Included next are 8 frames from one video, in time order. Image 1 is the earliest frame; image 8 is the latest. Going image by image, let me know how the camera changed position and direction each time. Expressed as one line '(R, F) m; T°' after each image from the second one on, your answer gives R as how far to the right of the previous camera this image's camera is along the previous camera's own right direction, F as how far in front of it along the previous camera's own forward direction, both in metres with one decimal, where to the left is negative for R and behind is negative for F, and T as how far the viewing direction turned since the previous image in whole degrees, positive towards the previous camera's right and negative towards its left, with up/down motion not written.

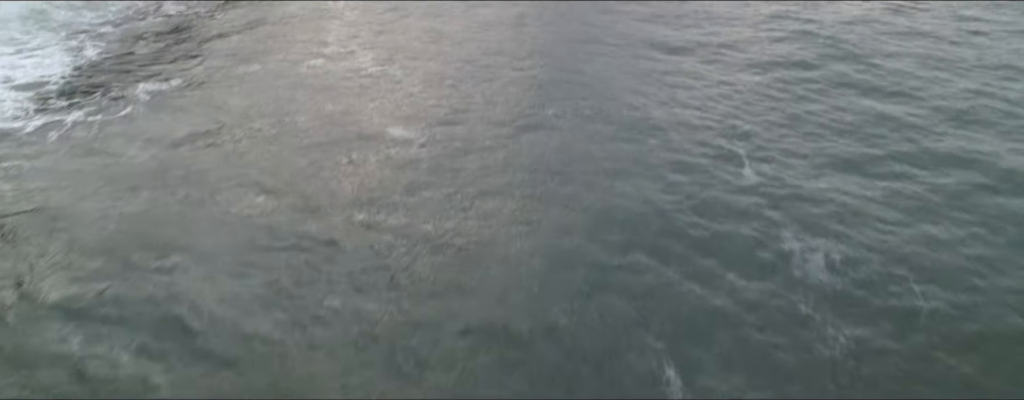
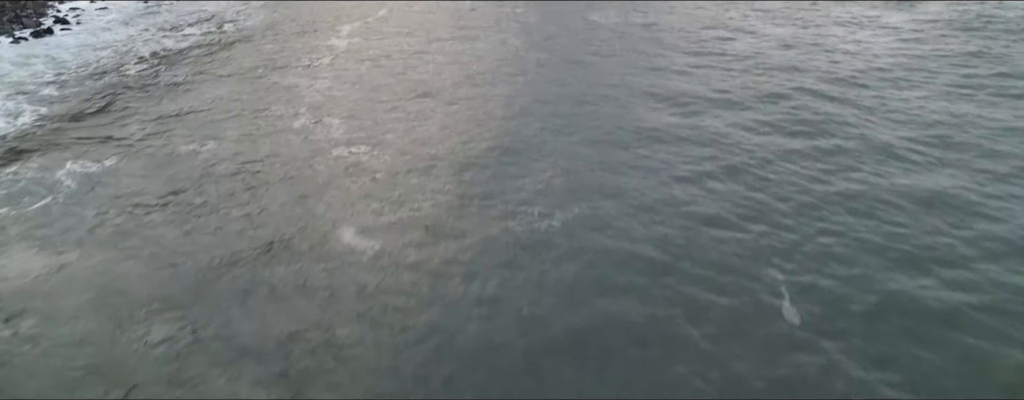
(+0.5, +3.2) m; -1°
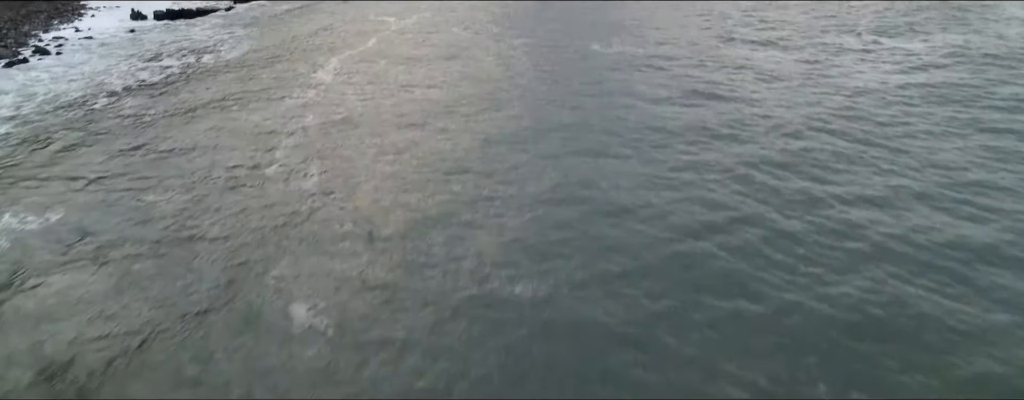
(+0.3, +2.0) m; 0°
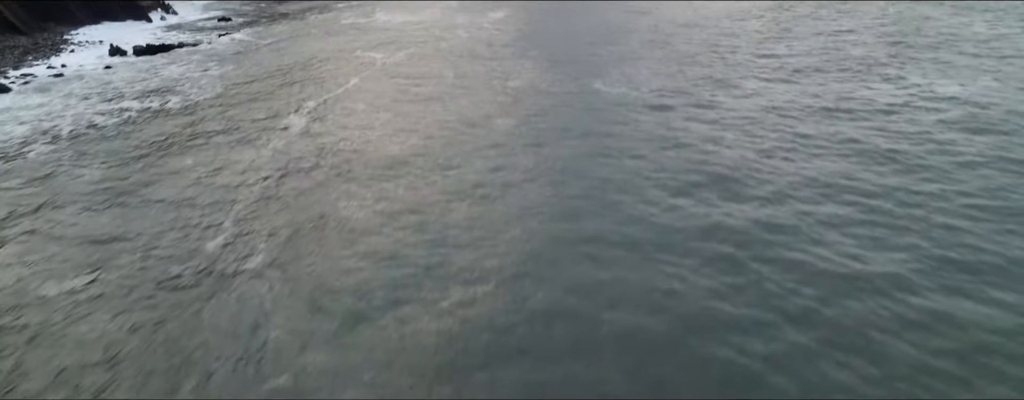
(+0.4, +2.9) m; 0°
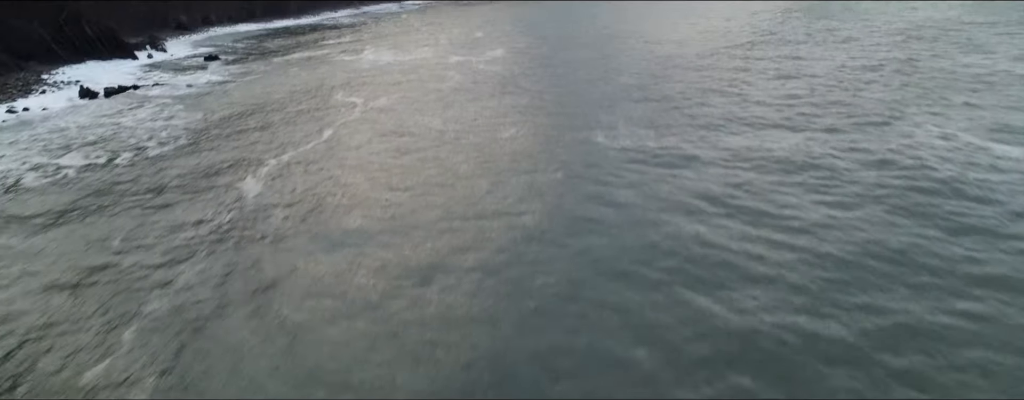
(+0.3, +3.5) m; 0°
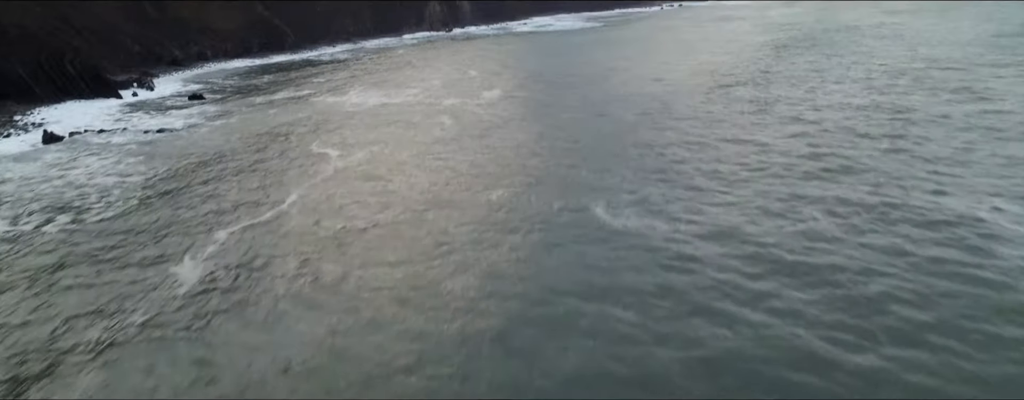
(+0.4, +3.4) m; 0°
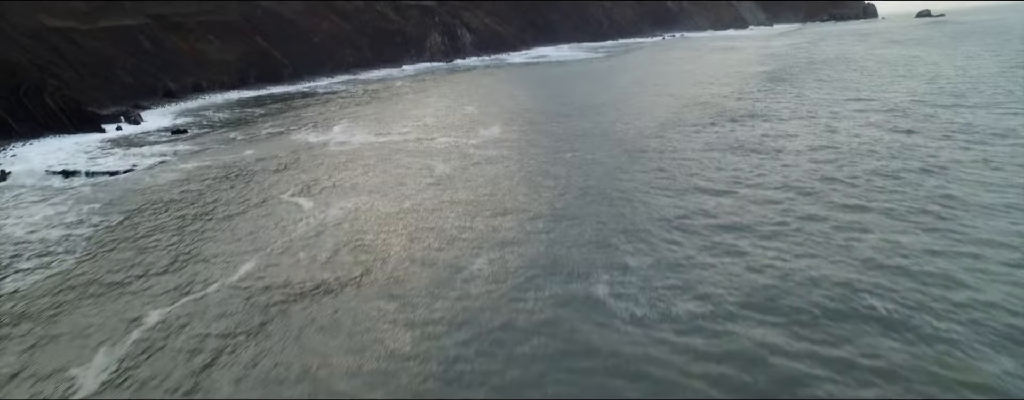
(+0.3, +3.5) m; 0°
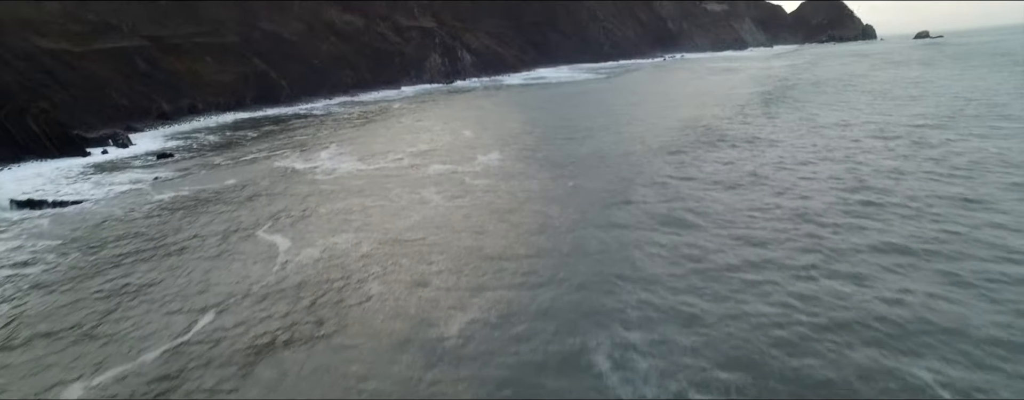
(+0.2, +2.6) m; 0°
